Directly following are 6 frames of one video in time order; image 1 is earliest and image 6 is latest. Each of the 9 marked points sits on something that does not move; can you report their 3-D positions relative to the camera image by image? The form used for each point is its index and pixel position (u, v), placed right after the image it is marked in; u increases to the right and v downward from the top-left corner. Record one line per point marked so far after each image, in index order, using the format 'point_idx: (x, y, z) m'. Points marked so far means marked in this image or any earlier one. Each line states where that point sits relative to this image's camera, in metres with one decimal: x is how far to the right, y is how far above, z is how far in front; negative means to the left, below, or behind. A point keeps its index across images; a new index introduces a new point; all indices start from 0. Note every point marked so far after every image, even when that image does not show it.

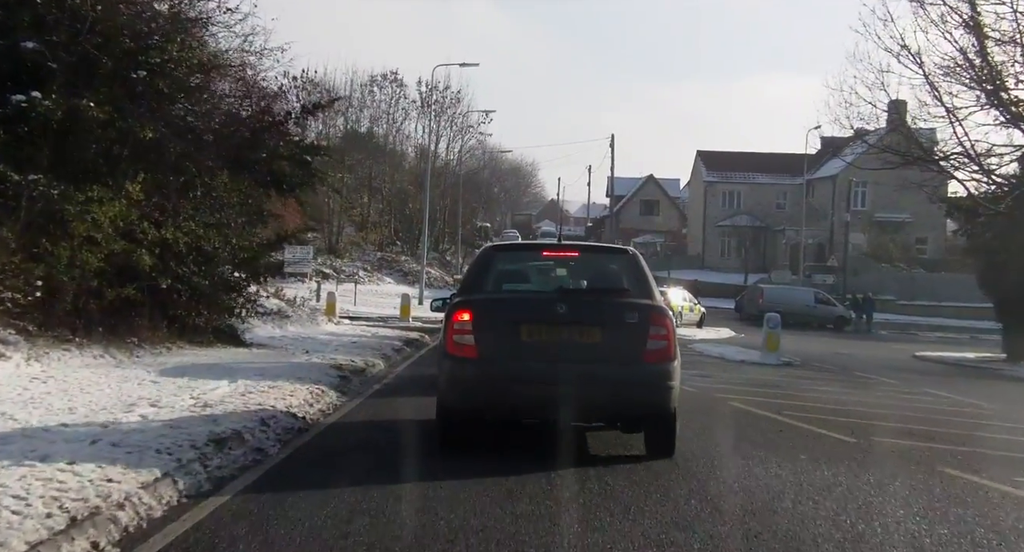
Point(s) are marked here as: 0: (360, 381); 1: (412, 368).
0: (-2.0, -1.4, +15.5) m
1: (-1.7, -1.5, +18.5) m
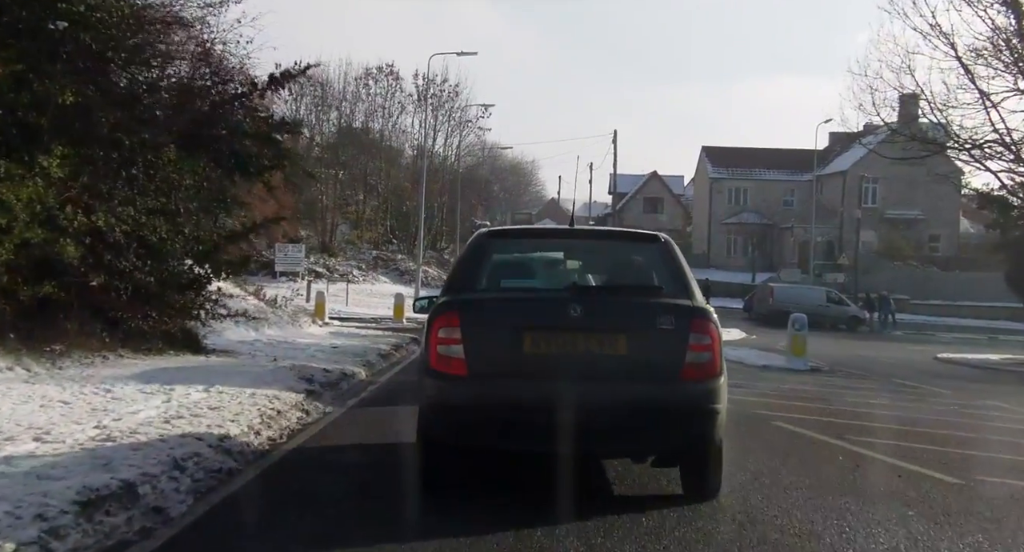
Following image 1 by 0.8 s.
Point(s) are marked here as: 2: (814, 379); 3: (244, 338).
0: (-2.0, -1.4, +13.2) m
1: (-1.7, -1.5, +16.2) m
2: (+5.3, -1.8, +19.8) m
3: (-4.7, -1.1, +19.0) m
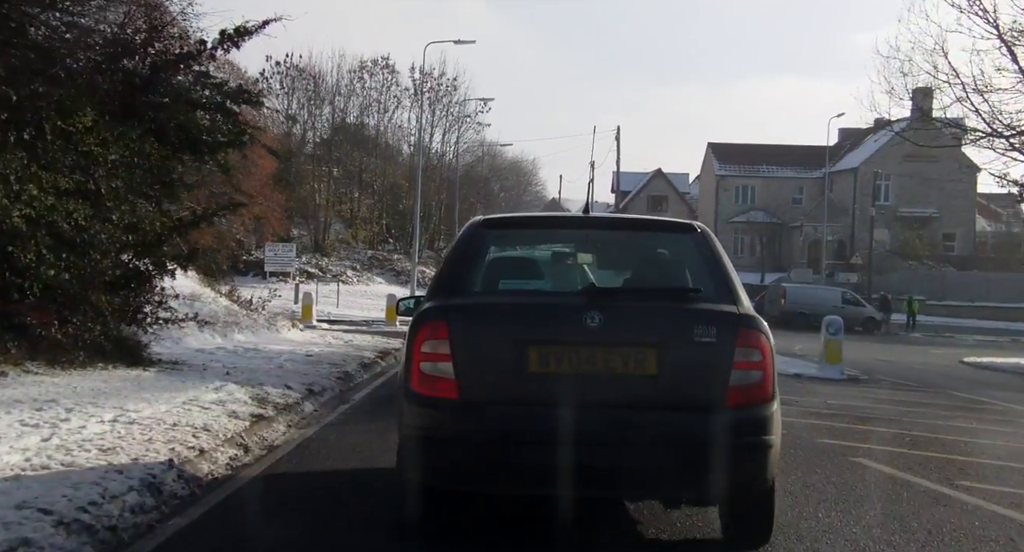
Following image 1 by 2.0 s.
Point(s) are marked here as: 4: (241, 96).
0: (-2.0, -1.3, +10.7) m
1: (-1.7, -1.4, +13.7) m
2: (+5.3, -1.8, +17.4) m
3: (-4.7, -1.0, +16.5) m
4: (-3.2, +2.1, +12.9) m
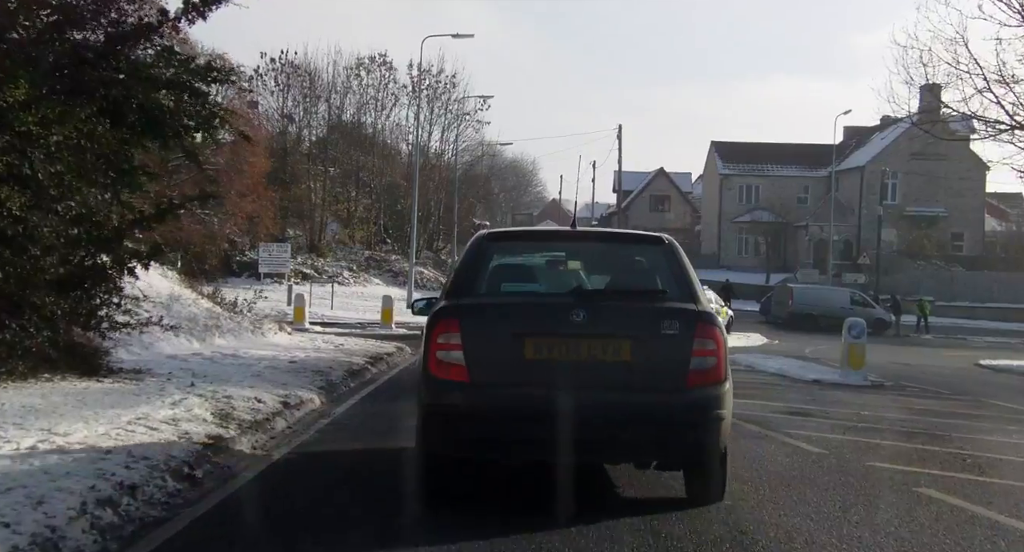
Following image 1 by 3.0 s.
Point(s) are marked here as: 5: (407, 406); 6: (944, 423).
0: (-2.0, -1.3, +9.3) m
1: (-1.7, -1.4, +12.4) m
2: (+5.4, -1.8, +16.0) m
3: (-4.7, -1.0, +15.2) m
4: (-3.2, +2.1, +11.6) m
5: (-1.2, -1.4, +12.1) m
6: (+5.0, -1.7, +12.6) m
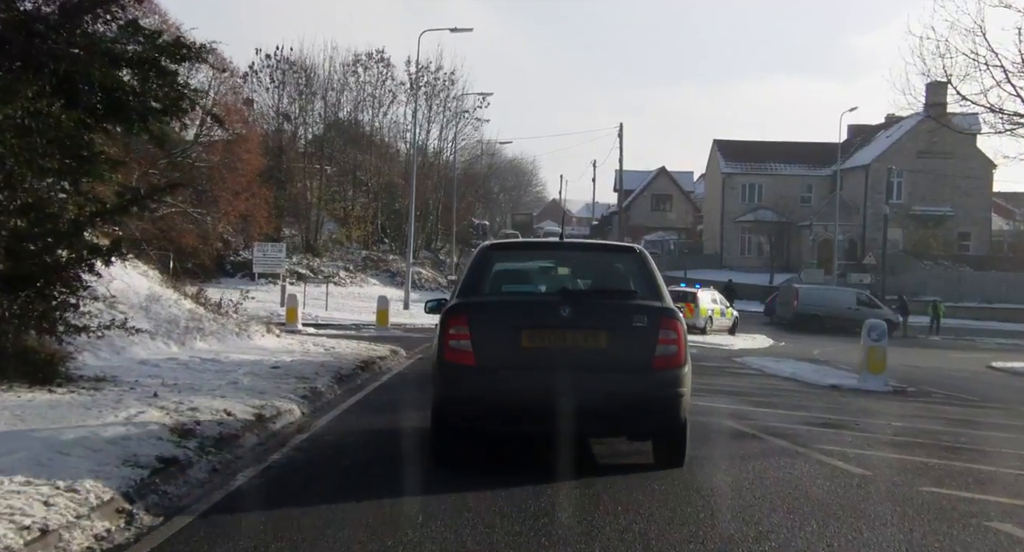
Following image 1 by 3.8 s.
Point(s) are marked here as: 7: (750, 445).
0: (-2.0, -1.3, +8.3) m
1: (-1.7, -1.4, +11.3) m
2: (+5.4, -1.8, +14.9) m
3: (-4.7, -1.0, +14.1) m
4: (-3.2, +2.1, +10.5) m
5: (-1.2, -1.4, +11.0) m
6: (+5.0, -1.6, +11.5) m
7: (+2.0, -1.4, +9.4) m
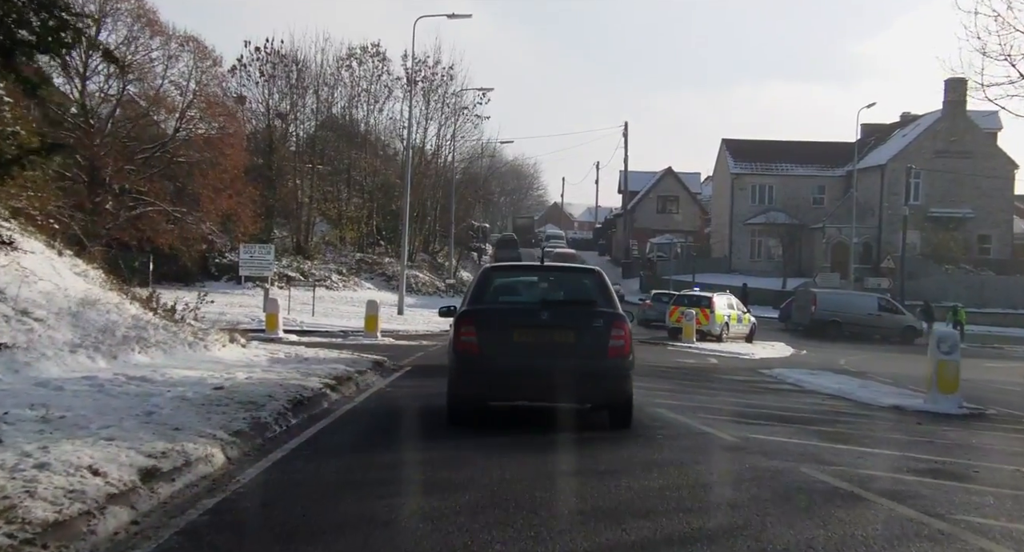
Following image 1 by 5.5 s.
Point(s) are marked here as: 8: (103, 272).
0: (-2.0, -1.2, +5.3) m
1: (-1.7, -1.4, +8.3) m
2: (+5.4, -1.7, +12.0) m
3: (-4.6, -1.0, +11.1) m
4: (-3.2, +2.2, +7.6) m
5: (-1.2, -1.4, +8.1) m
6: (+5.0, -1.6, +8.5) m
7: (+2.1, -1.4, +6.5) m
8: (-6.6, +0.1, +18.0) m
